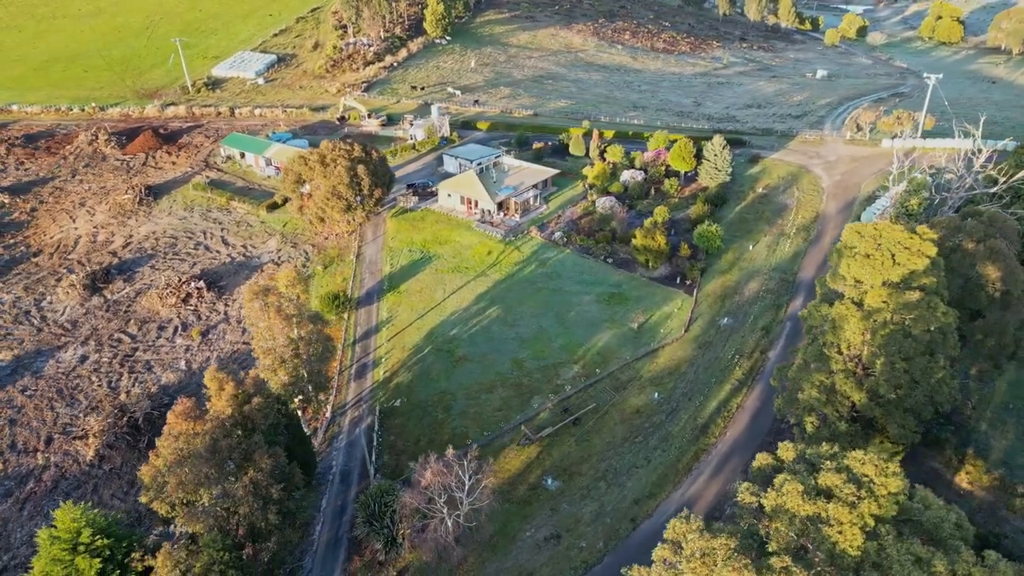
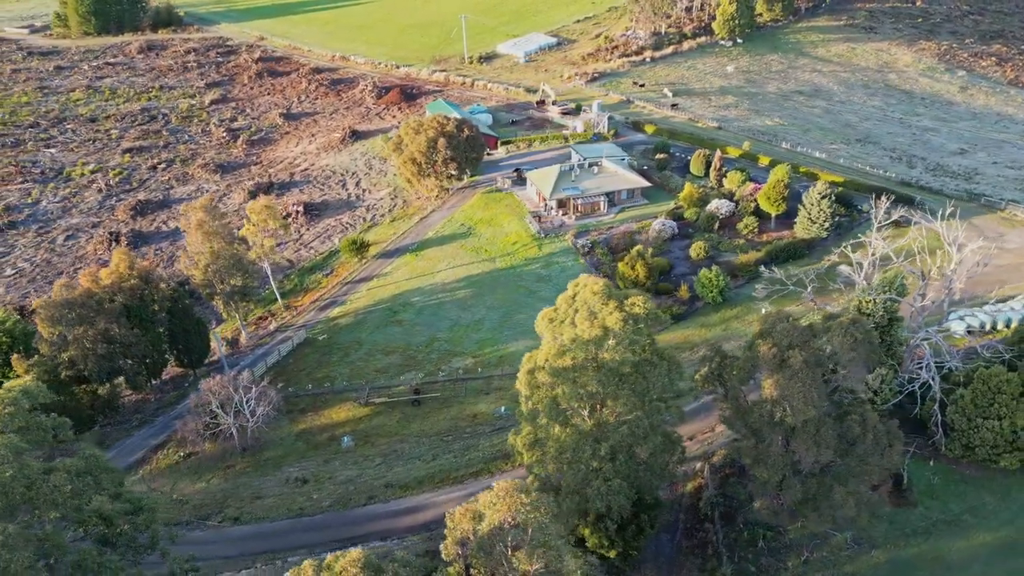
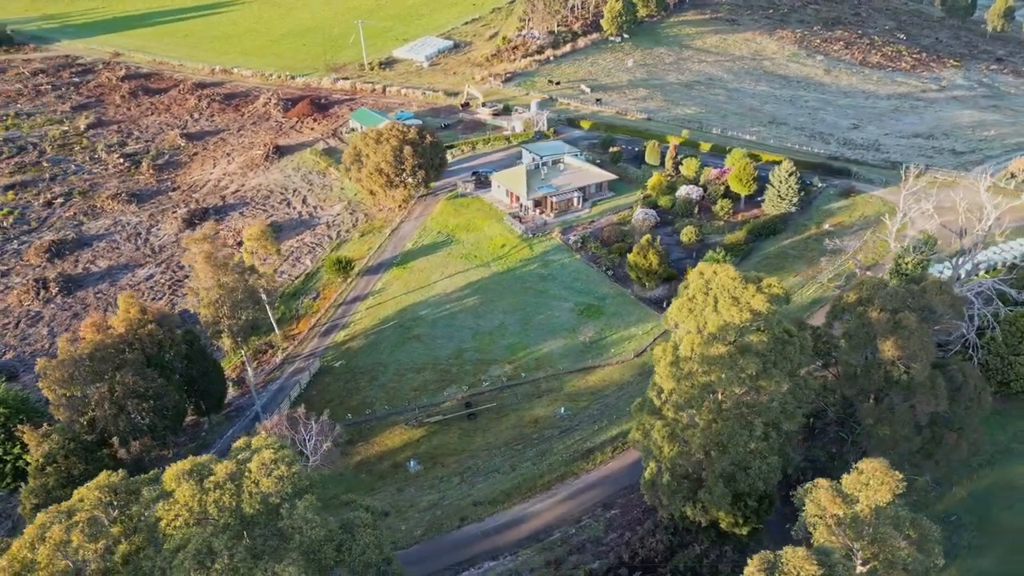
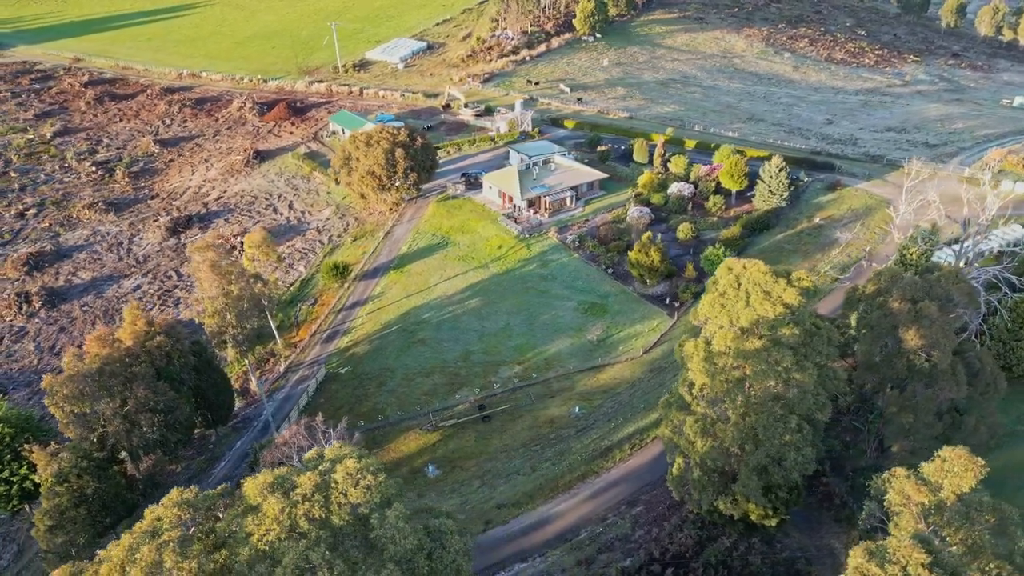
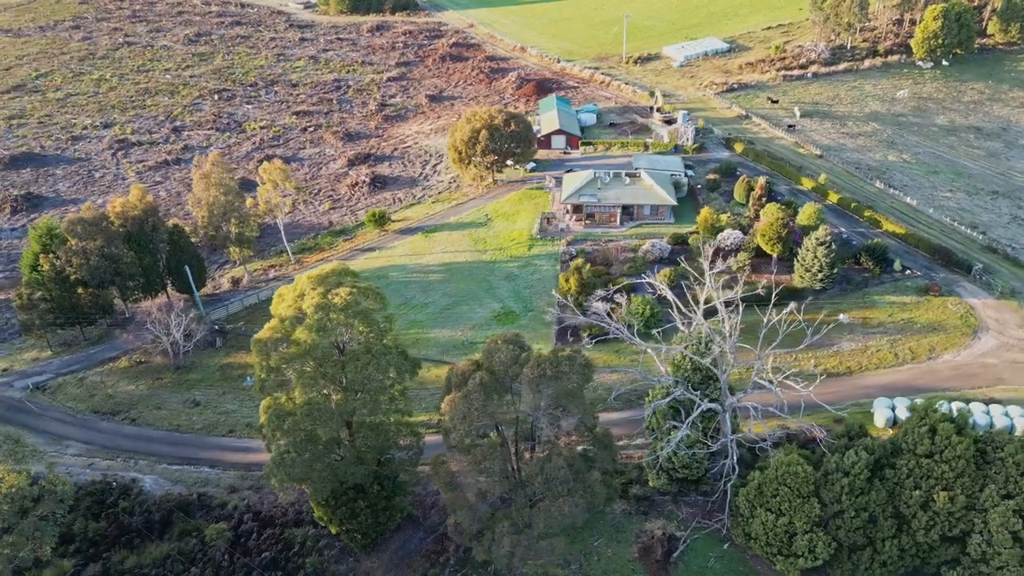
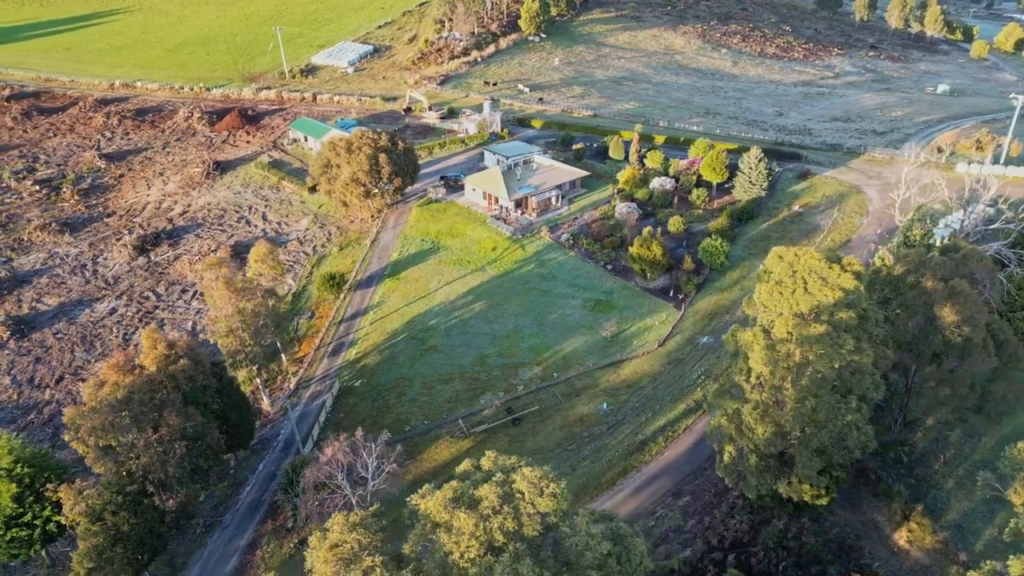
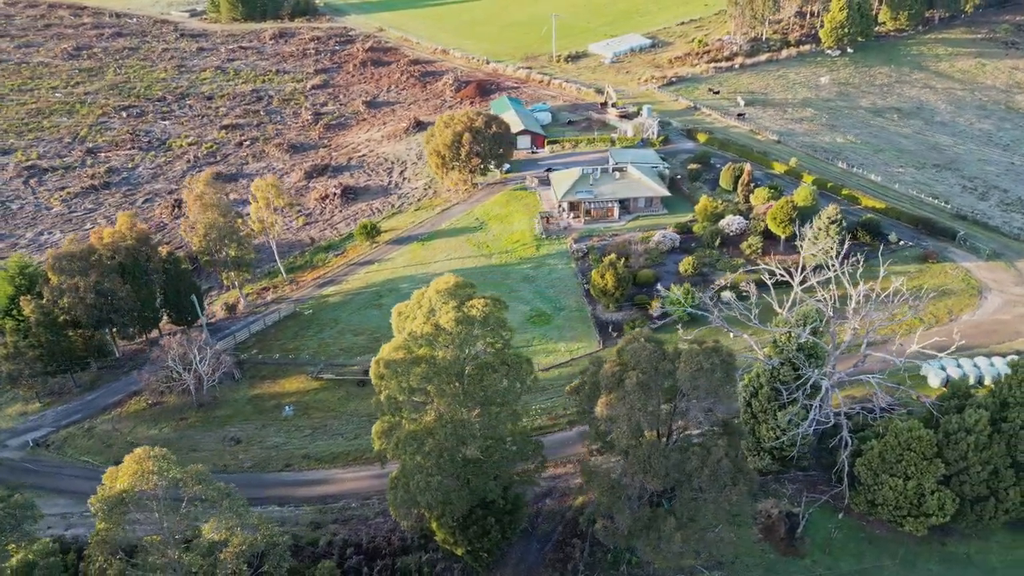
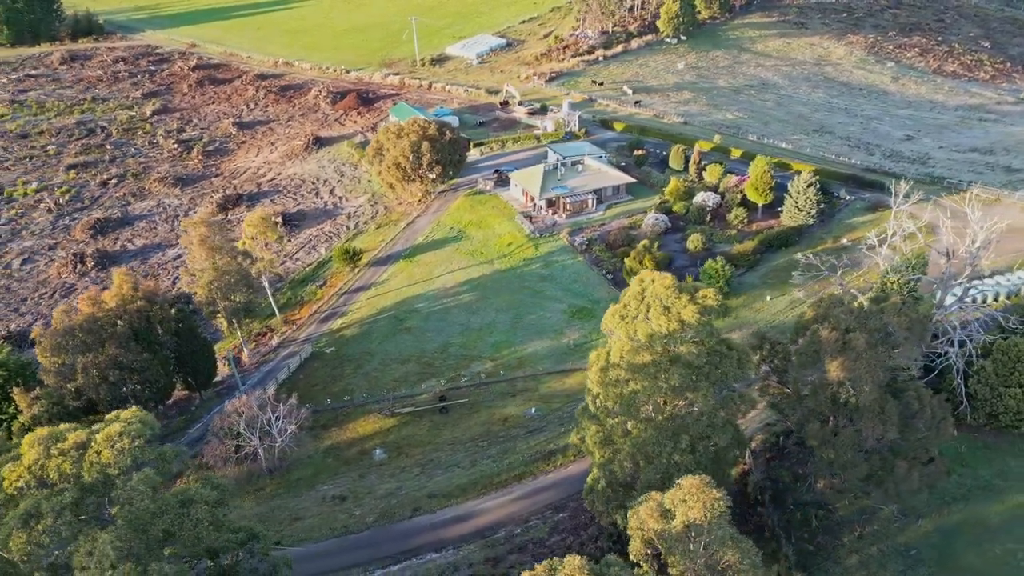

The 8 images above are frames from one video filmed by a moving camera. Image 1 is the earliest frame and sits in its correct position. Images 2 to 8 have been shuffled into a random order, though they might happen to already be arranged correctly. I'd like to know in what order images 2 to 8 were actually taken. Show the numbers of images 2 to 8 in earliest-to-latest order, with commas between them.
6, 4, 3, 8, 2, 7, 5
